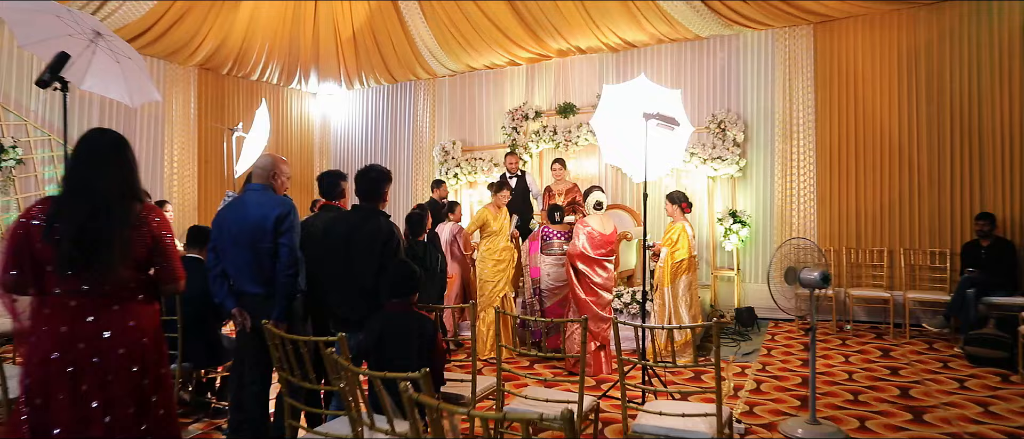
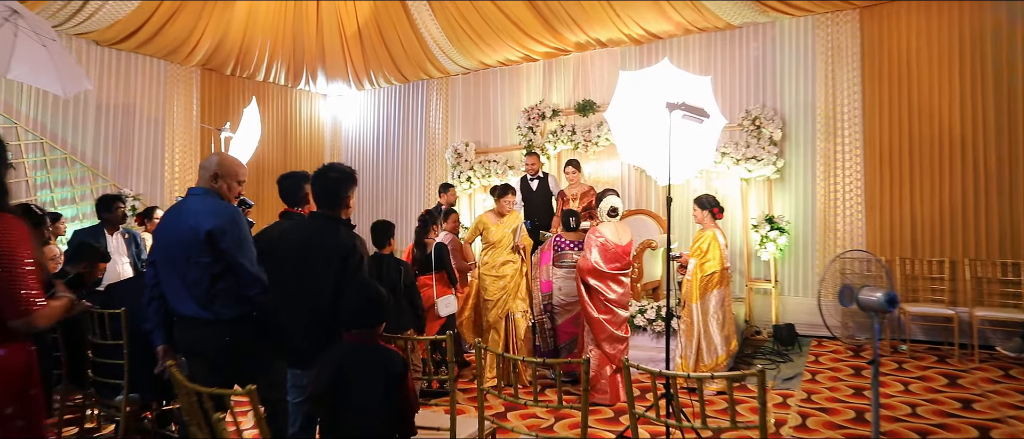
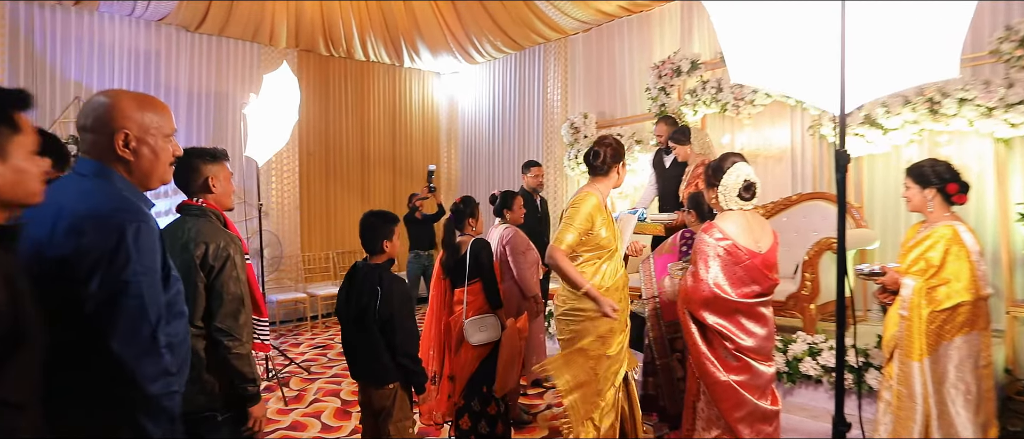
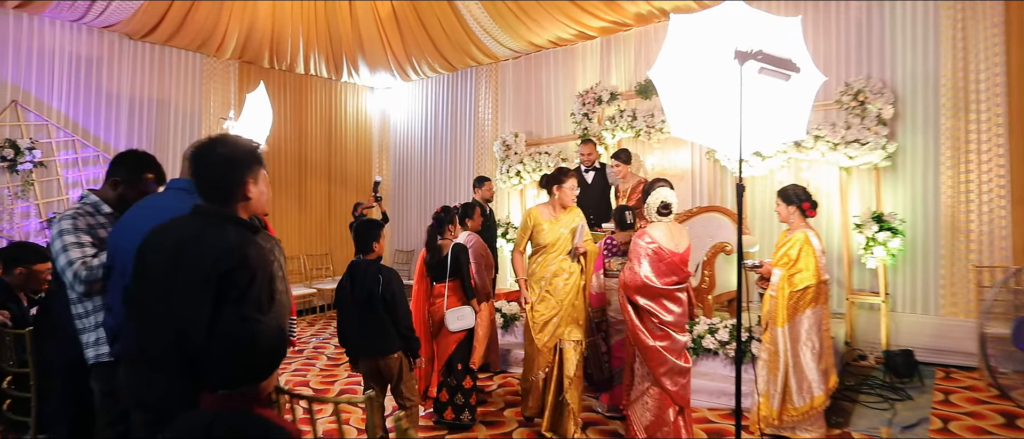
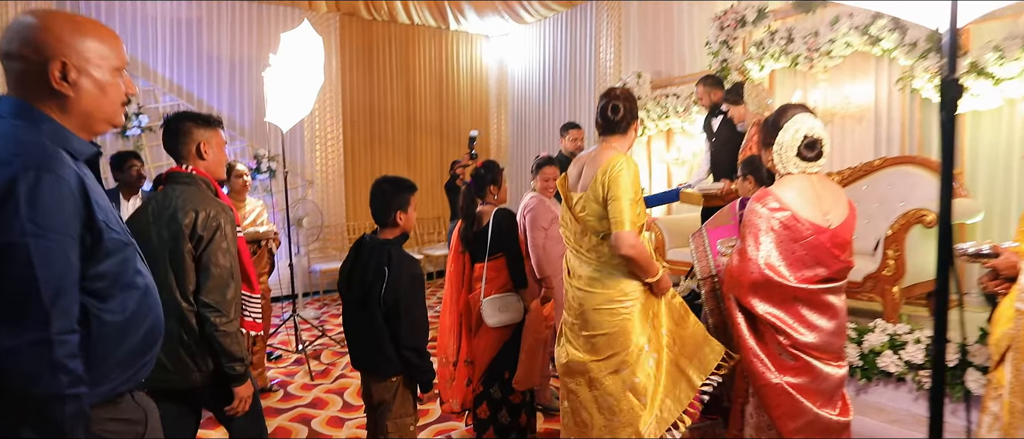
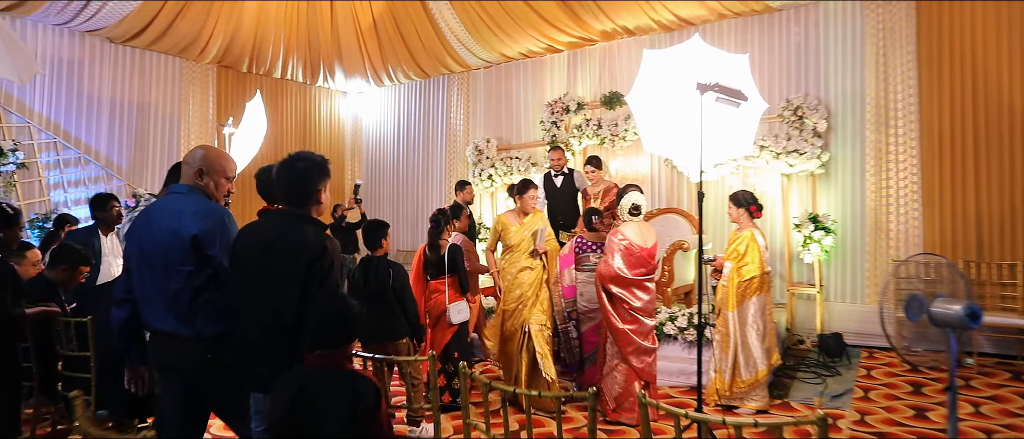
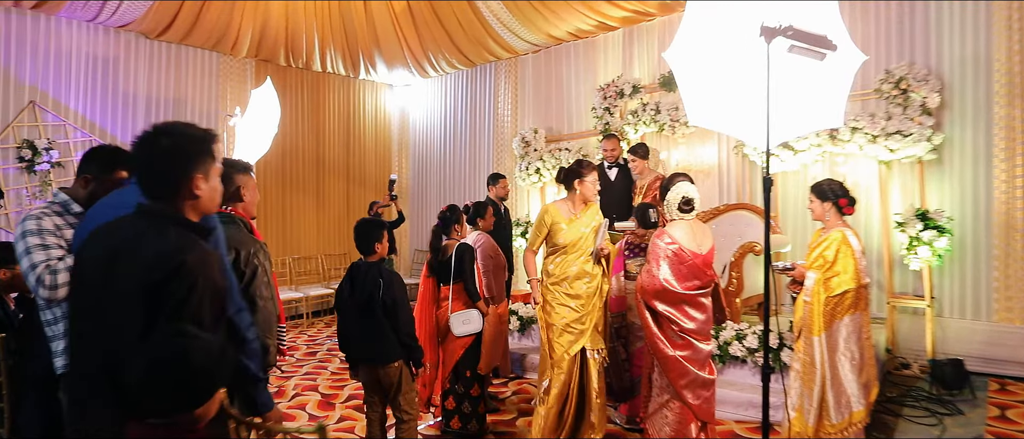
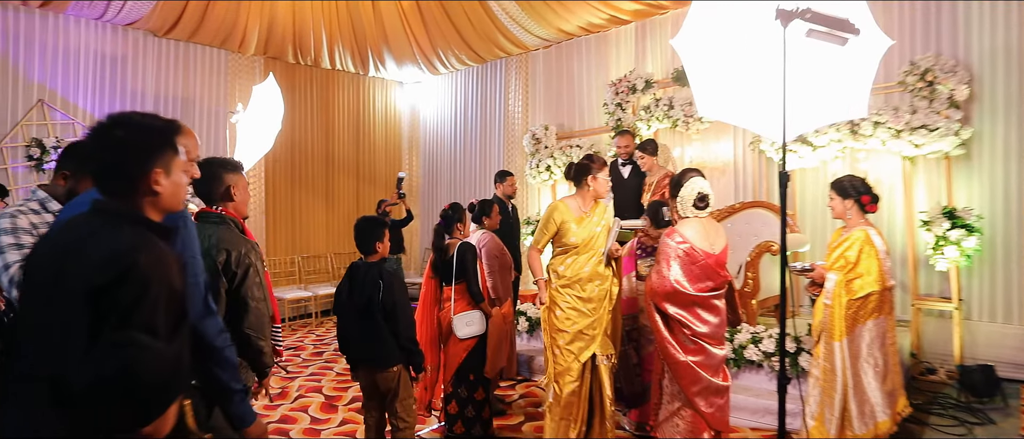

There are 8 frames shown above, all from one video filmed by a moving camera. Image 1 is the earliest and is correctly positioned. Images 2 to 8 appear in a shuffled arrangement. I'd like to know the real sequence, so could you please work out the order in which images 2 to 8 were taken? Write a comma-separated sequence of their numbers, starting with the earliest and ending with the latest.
2, 6, 4, 7, 8, 3, 5
